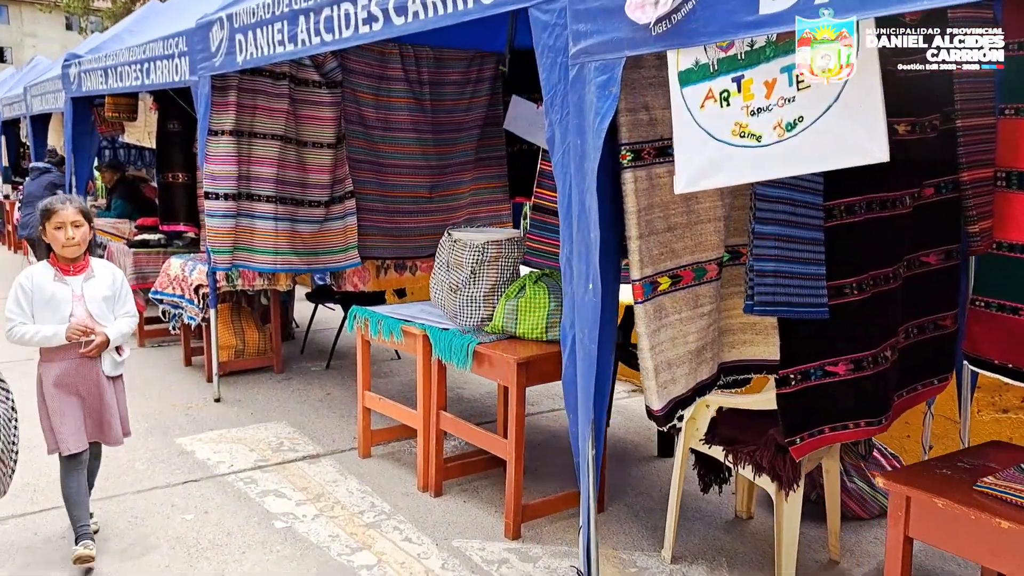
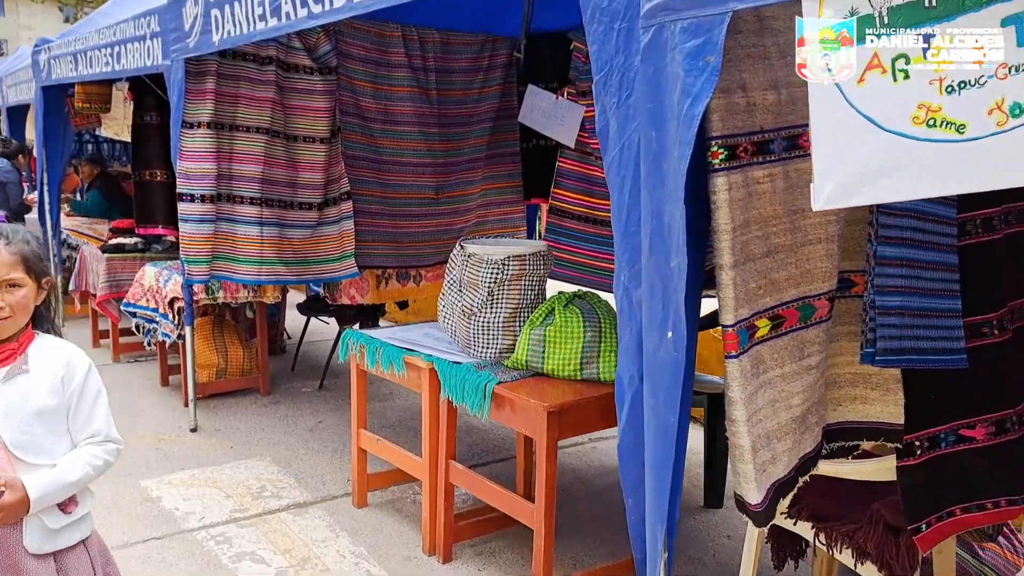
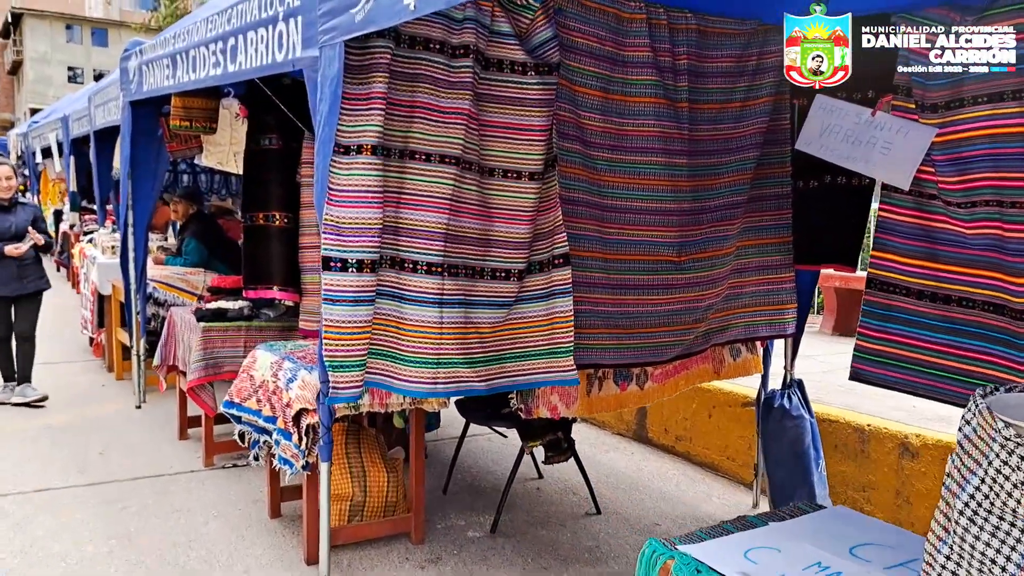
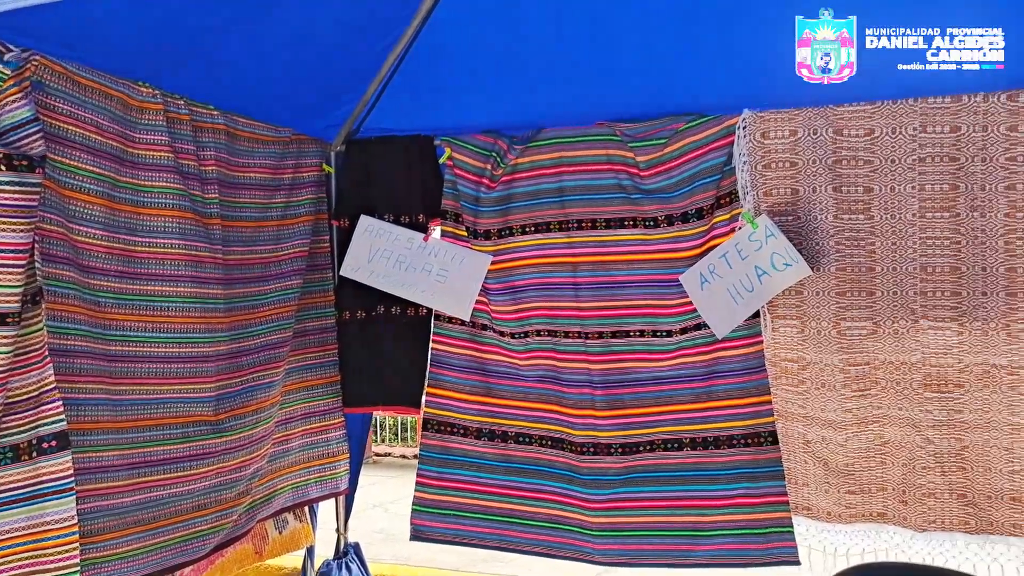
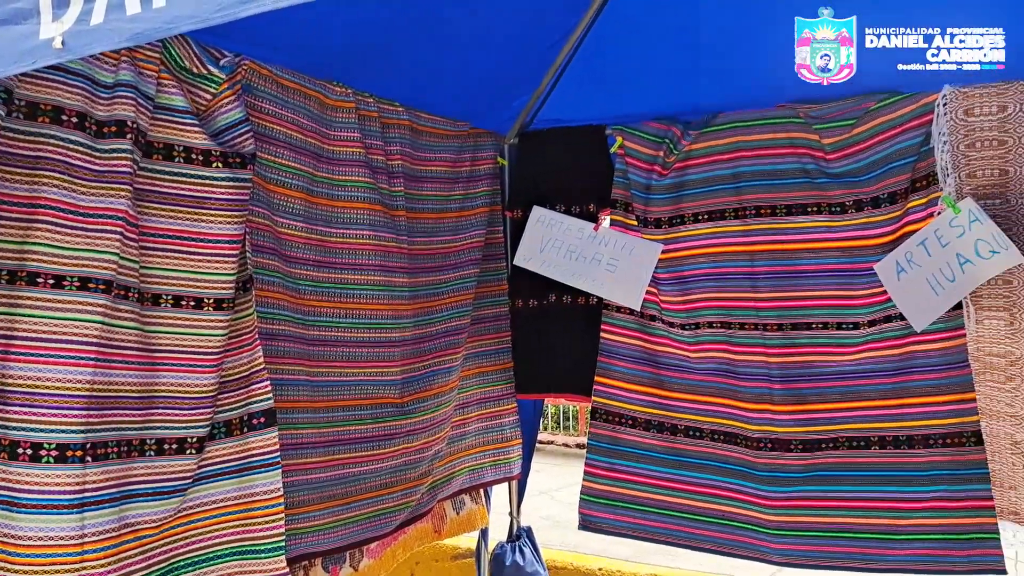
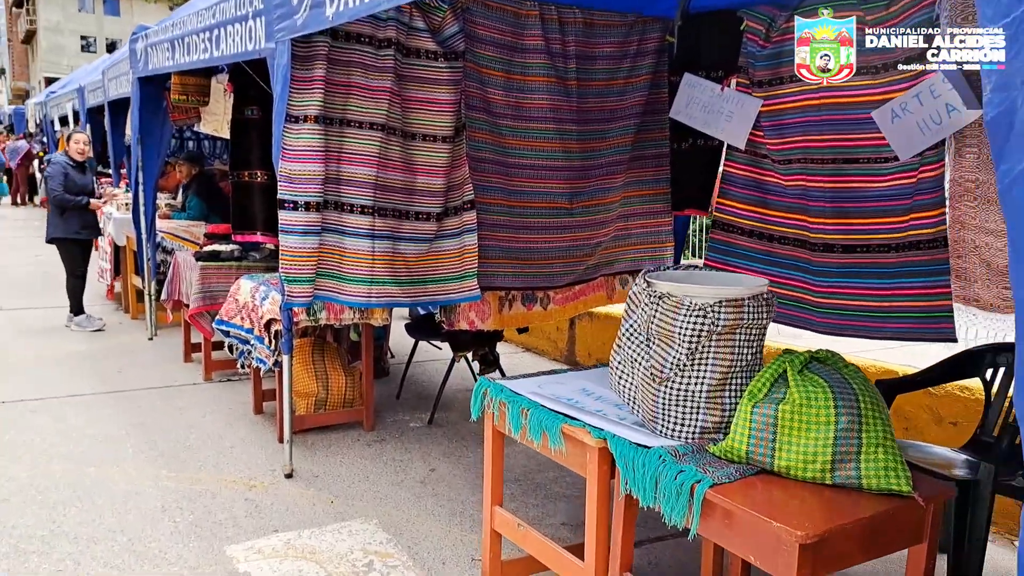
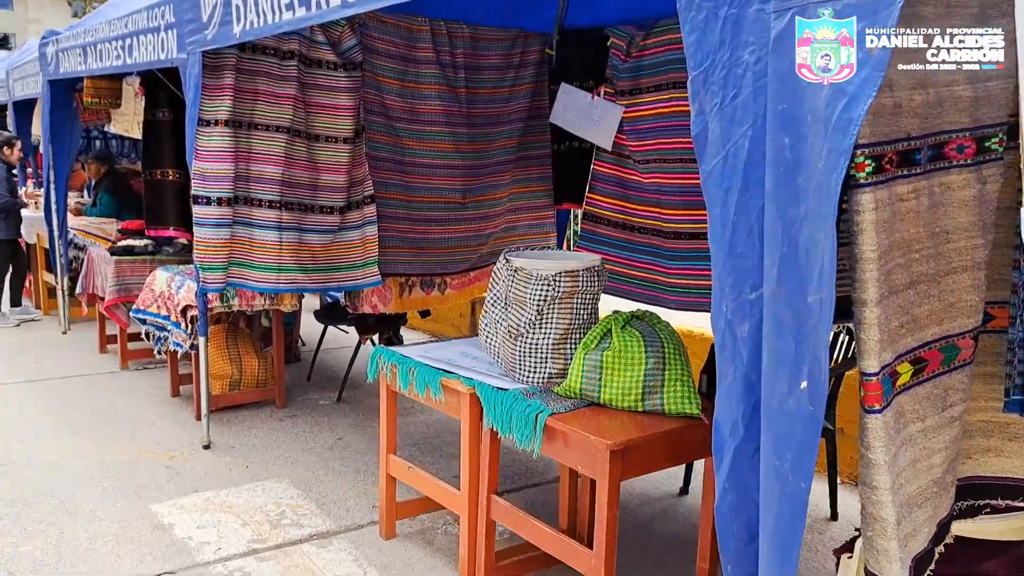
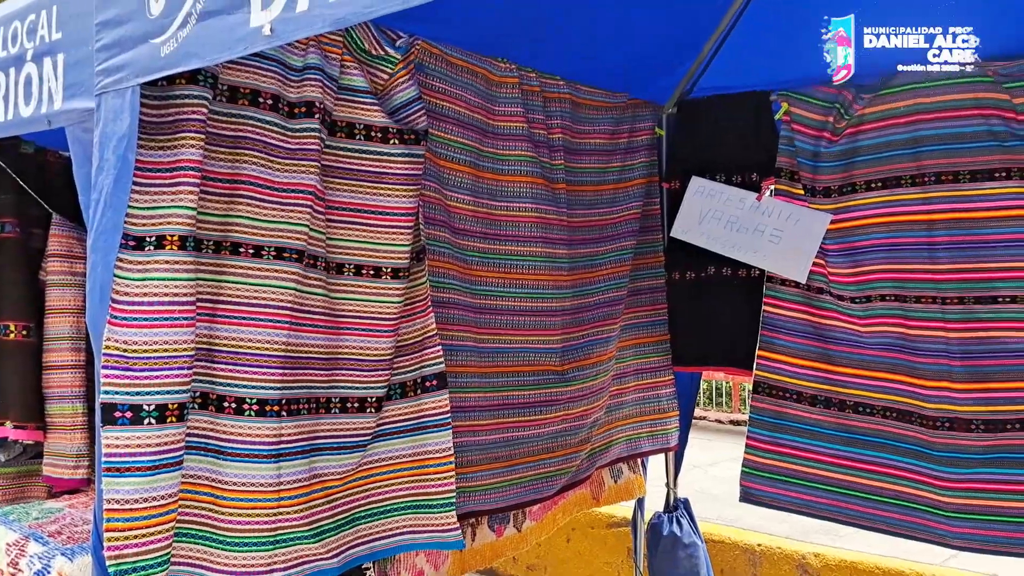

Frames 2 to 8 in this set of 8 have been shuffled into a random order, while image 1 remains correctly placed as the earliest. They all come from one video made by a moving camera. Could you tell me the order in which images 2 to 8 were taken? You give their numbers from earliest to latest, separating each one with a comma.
2, 7, 6, 3, 8, 5, 4
